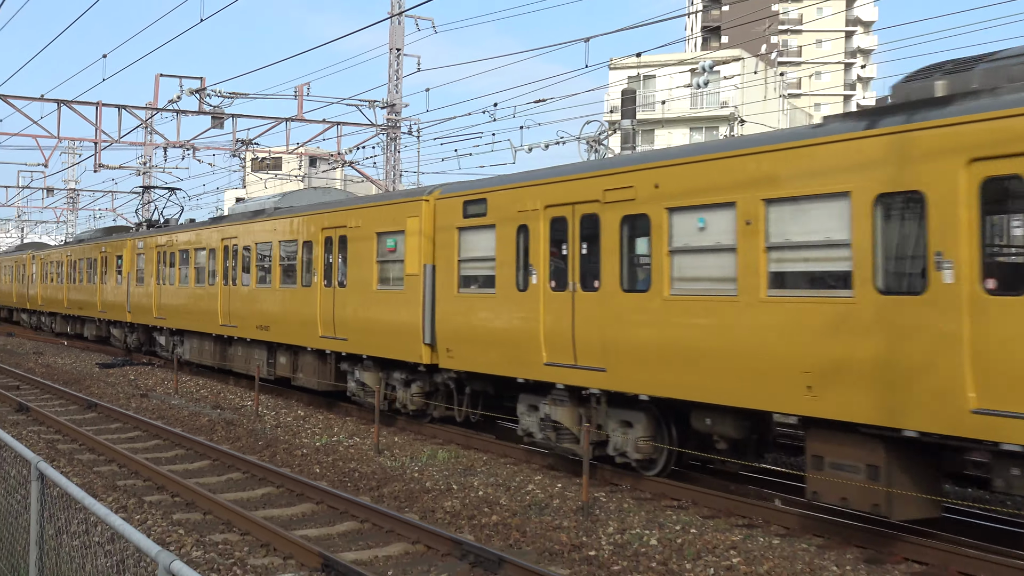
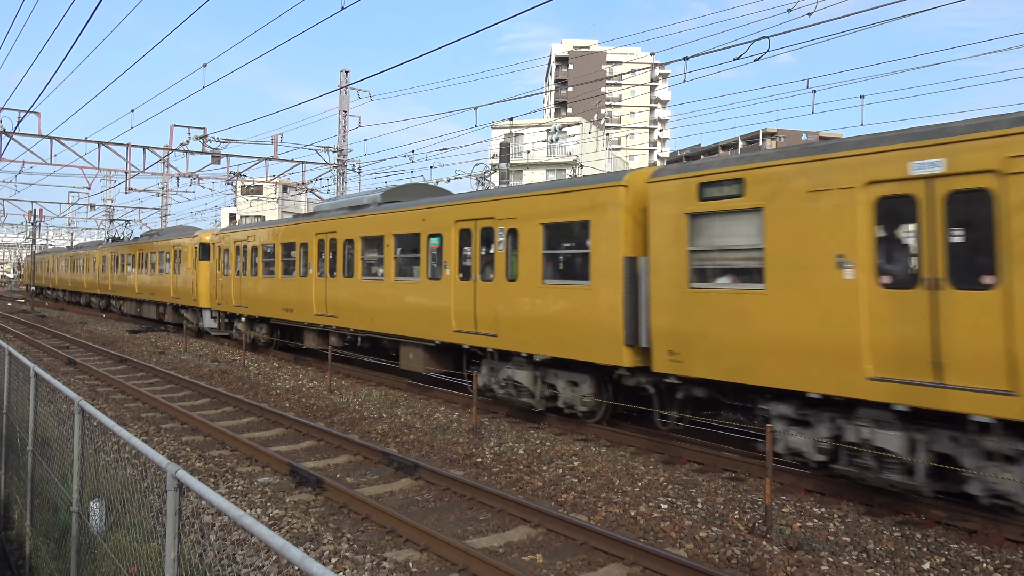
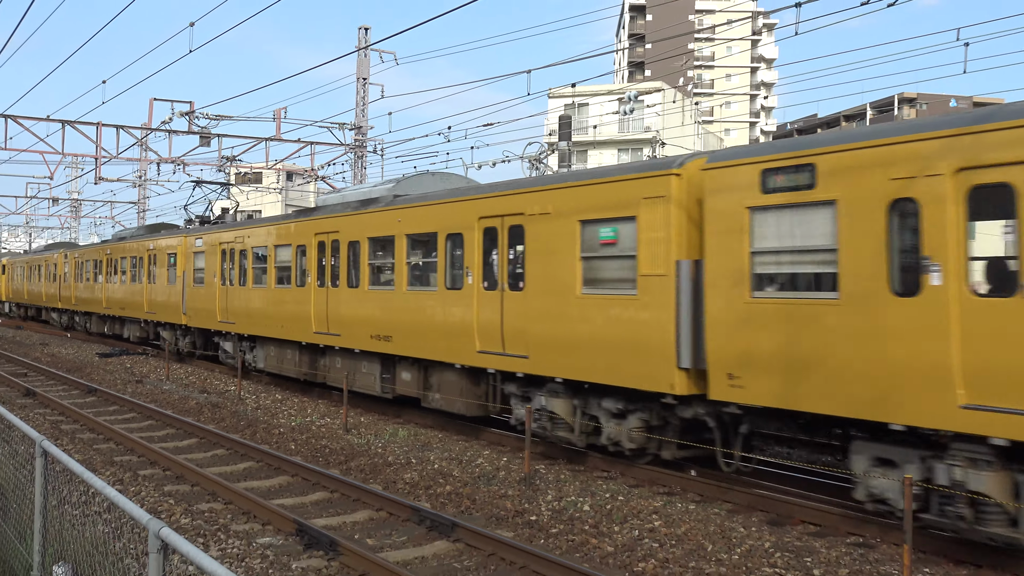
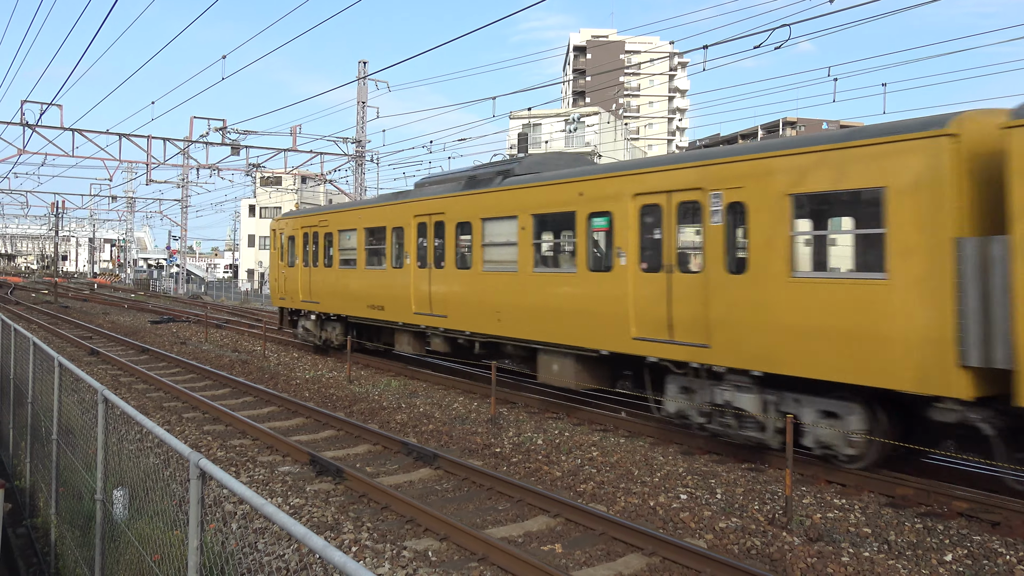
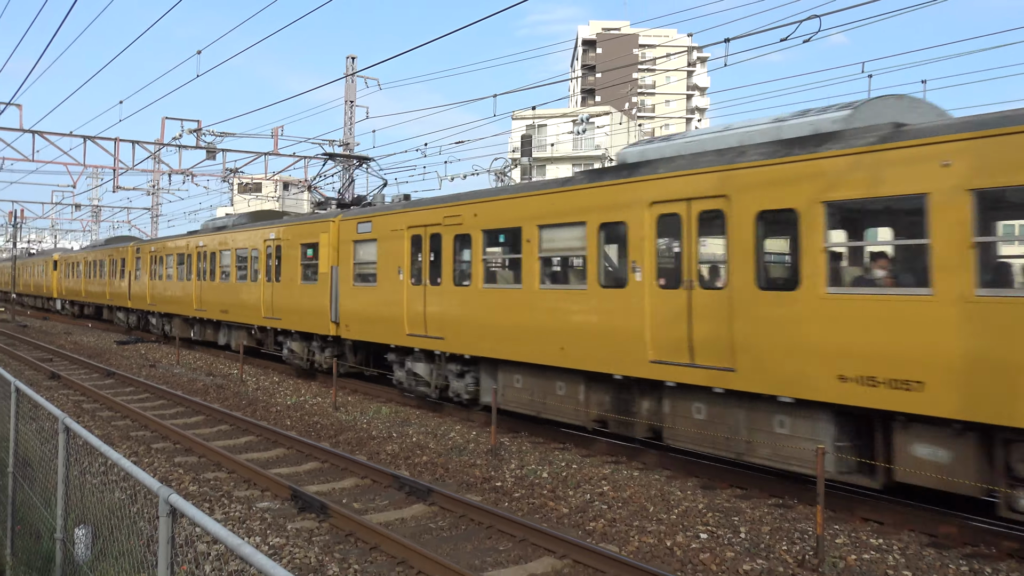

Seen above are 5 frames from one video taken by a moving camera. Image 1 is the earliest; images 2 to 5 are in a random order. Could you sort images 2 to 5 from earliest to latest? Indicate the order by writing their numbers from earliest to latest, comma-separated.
3, 5, 2, 4
